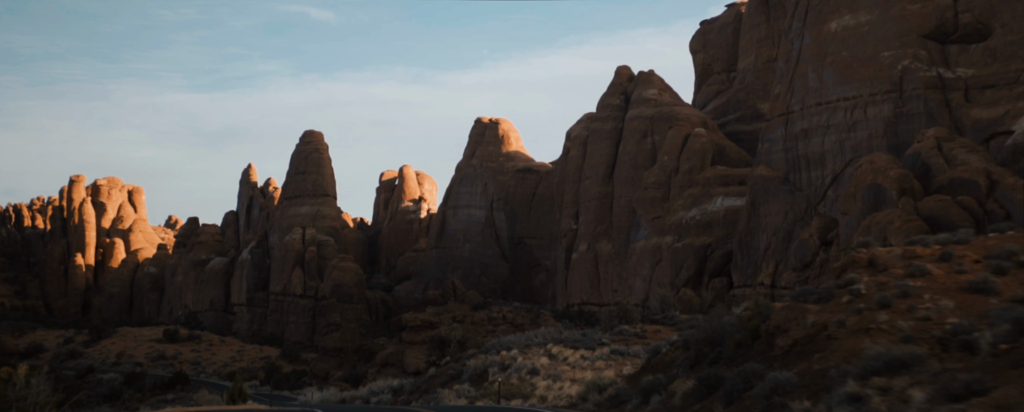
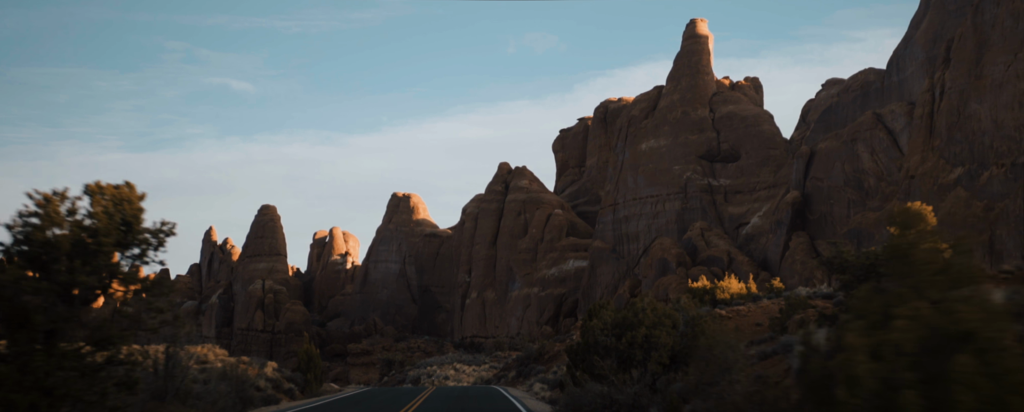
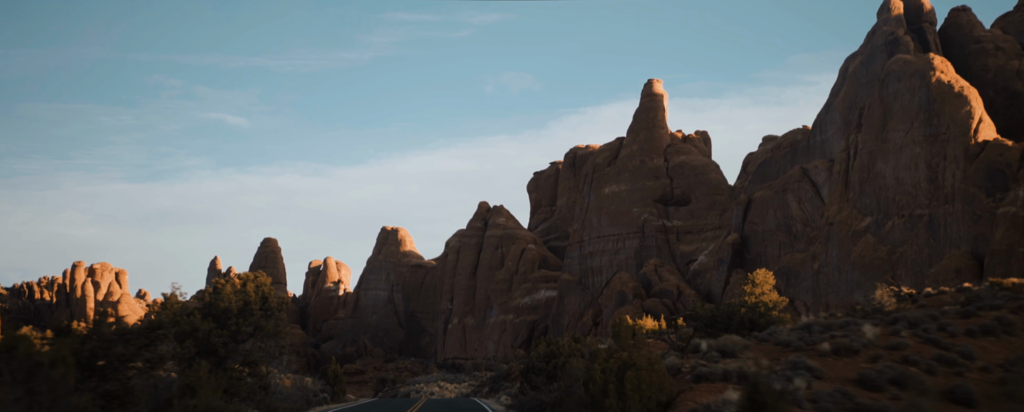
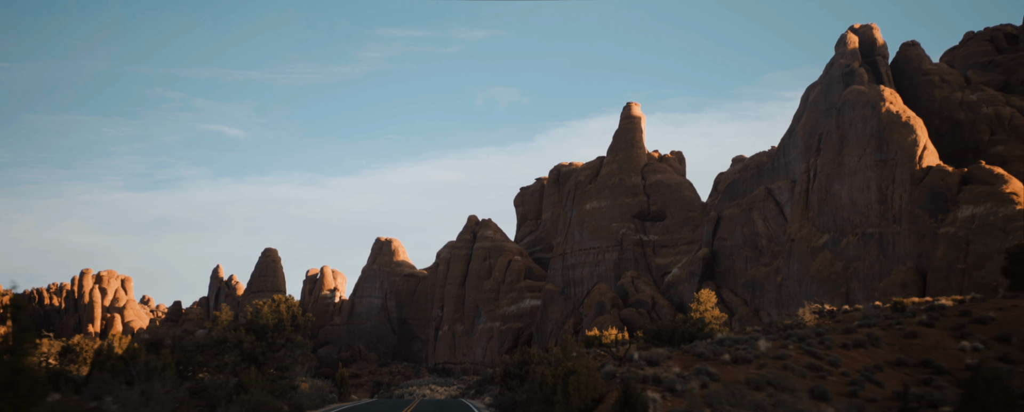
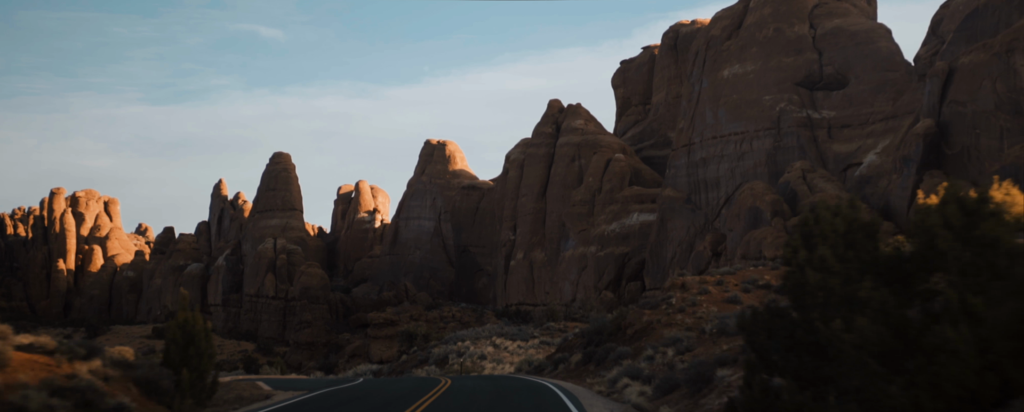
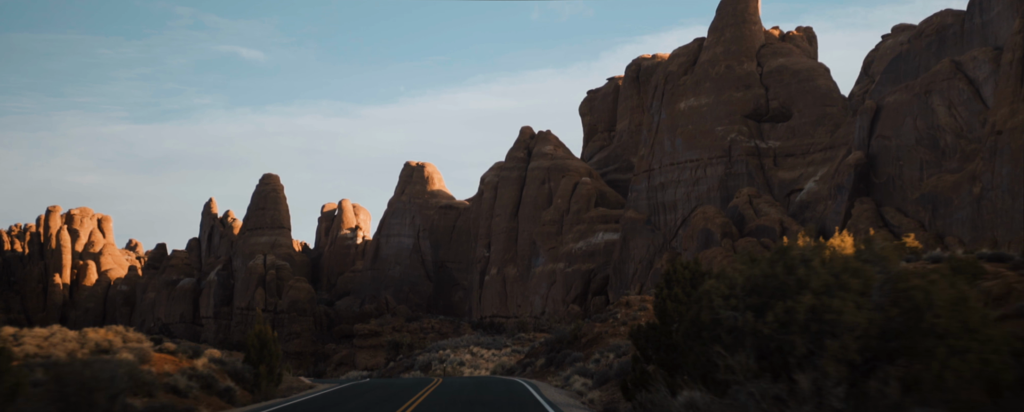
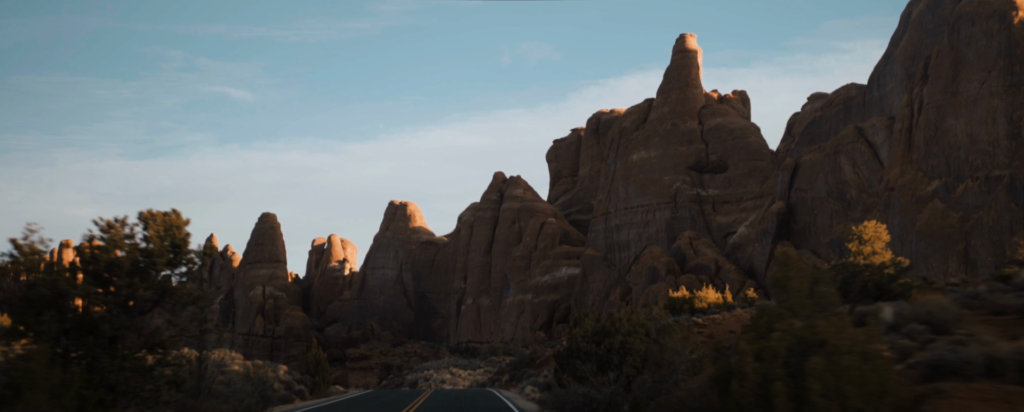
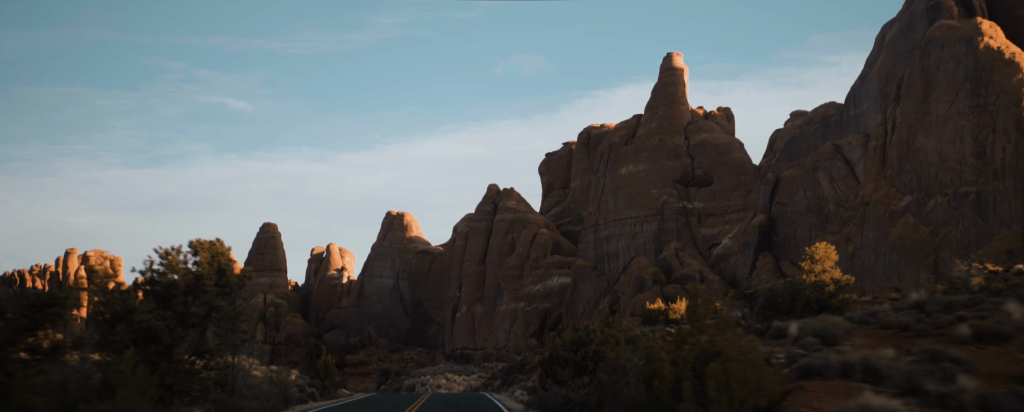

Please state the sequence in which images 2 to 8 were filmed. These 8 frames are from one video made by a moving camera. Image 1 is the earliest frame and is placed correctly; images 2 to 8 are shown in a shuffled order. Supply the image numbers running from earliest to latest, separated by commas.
5, 6, 2, 7, 8, 3, 4
